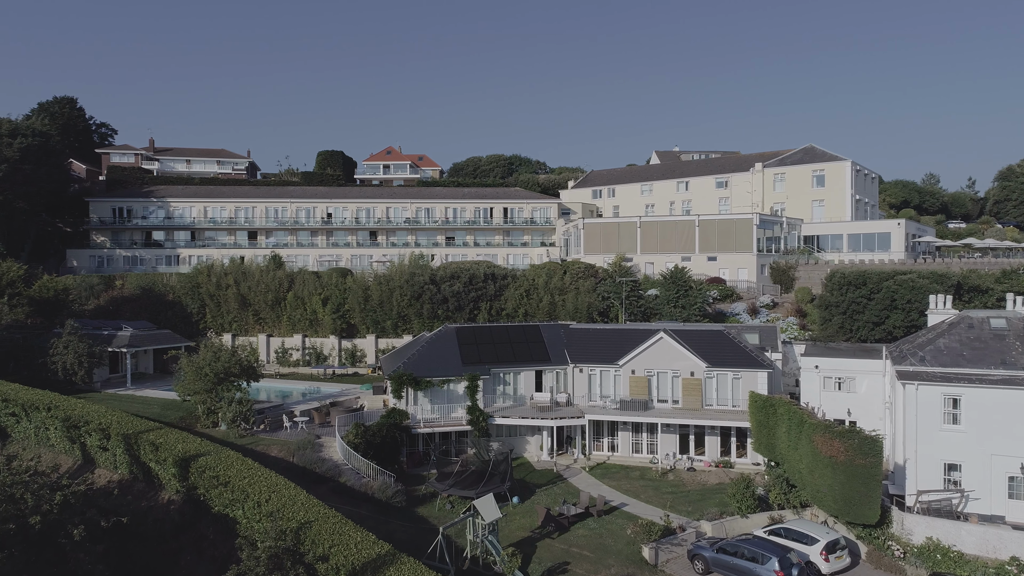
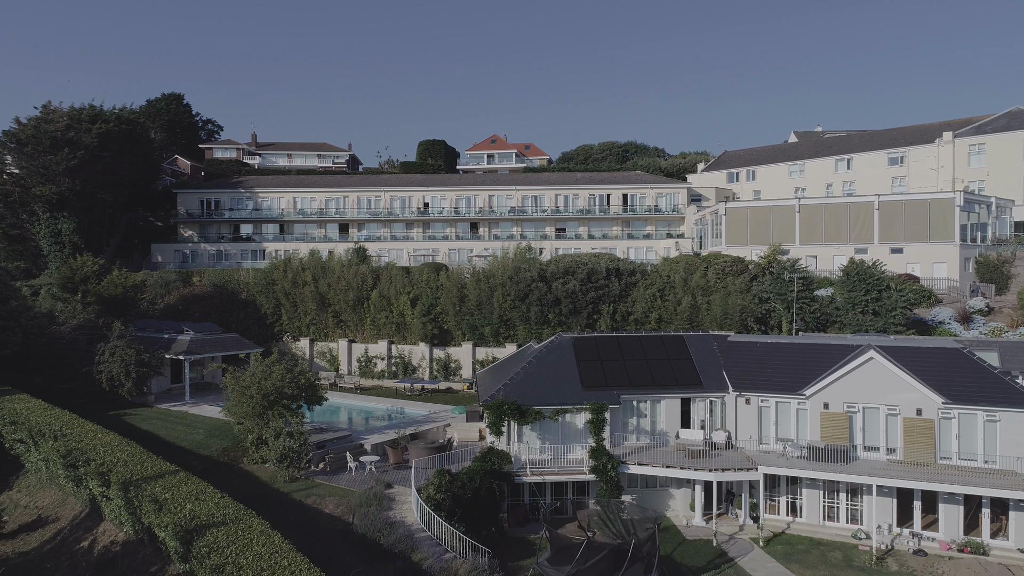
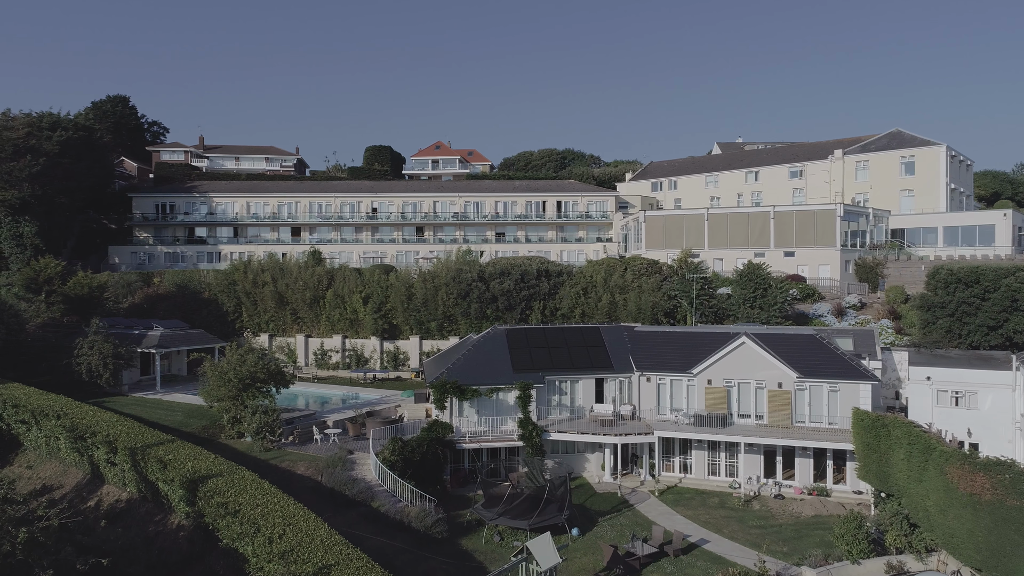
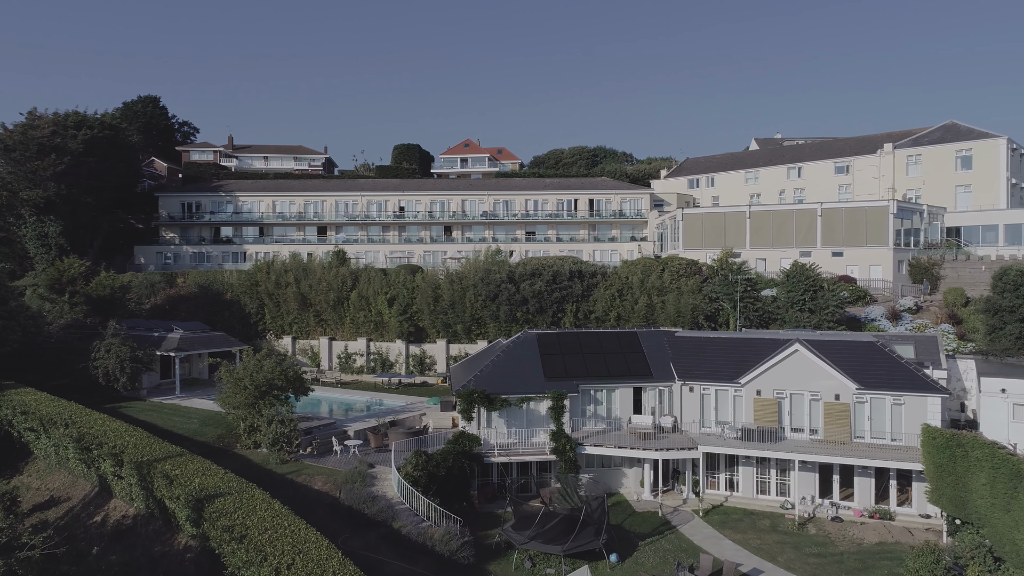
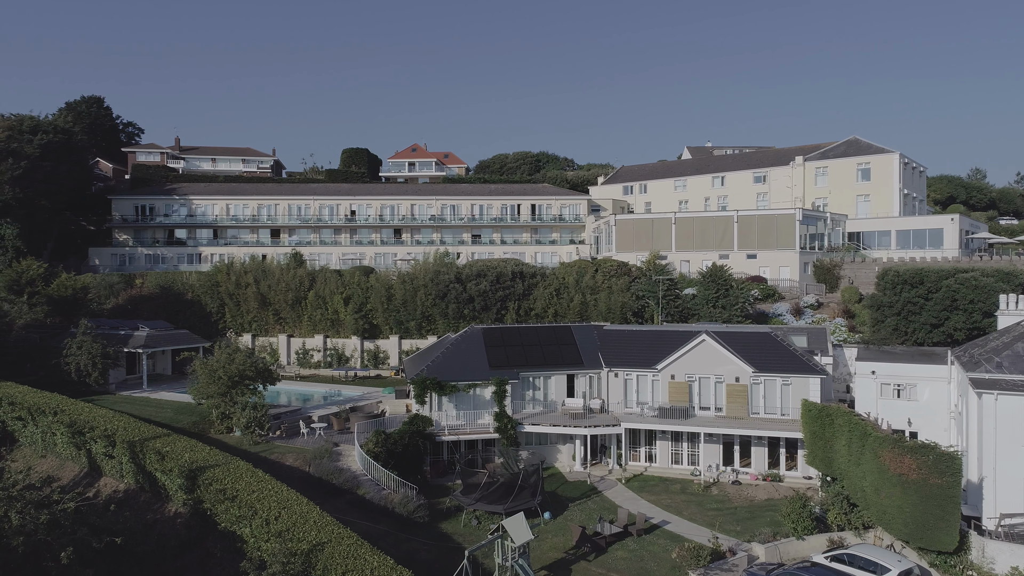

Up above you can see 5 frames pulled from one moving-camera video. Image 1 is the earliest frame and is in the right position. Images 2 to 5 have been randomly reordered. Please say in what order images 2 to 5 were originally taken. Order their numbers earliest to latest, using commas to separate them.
5, 3, 4, 2
